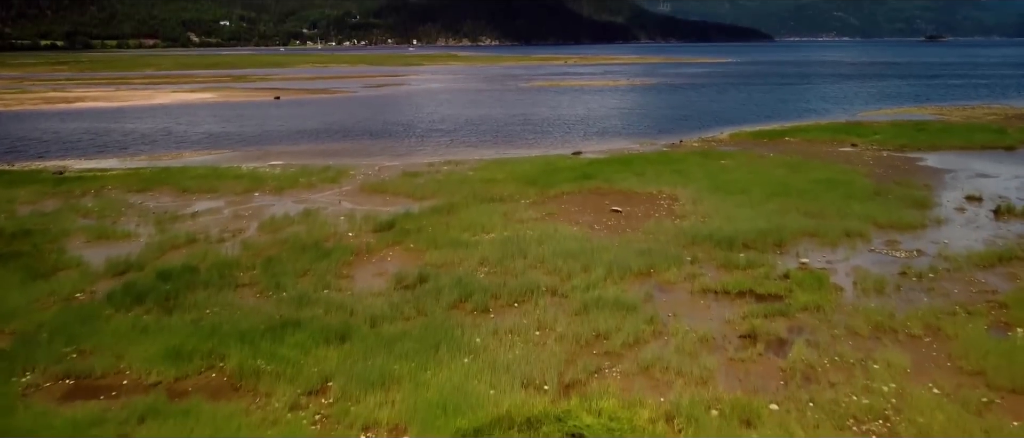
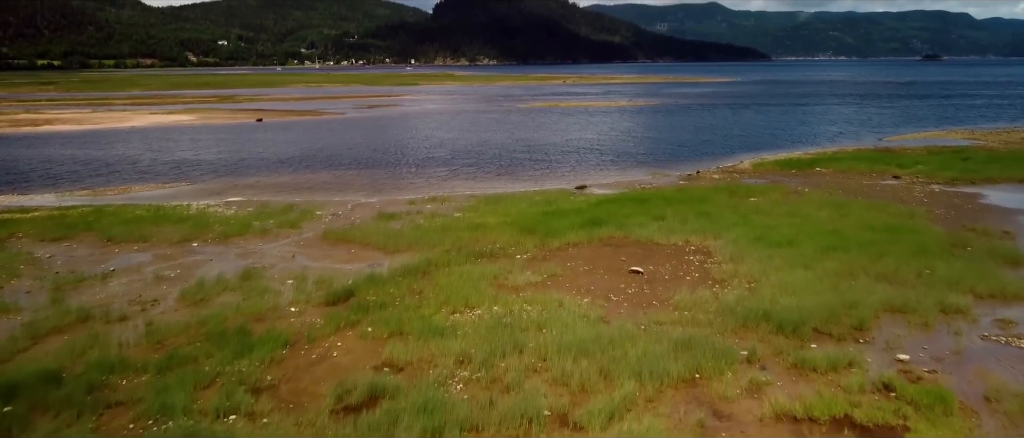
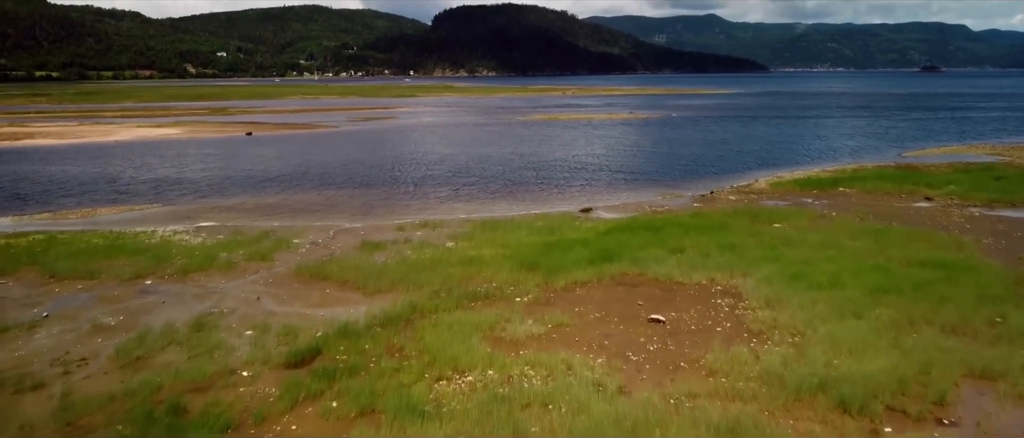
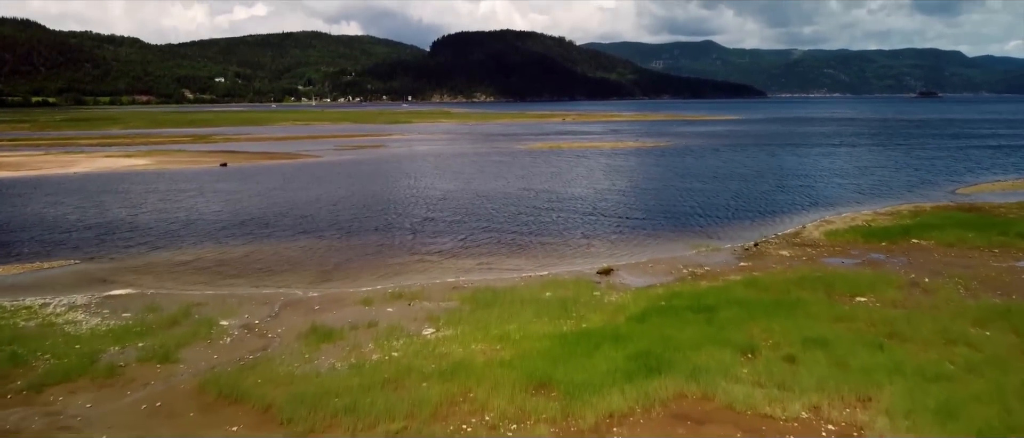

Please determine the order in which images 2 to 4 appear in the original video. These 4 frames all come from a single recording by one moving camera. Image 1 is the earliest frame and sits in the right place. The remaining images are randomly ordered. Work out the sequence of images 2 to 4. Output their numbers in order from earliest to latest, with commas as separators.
2, 3, 4
